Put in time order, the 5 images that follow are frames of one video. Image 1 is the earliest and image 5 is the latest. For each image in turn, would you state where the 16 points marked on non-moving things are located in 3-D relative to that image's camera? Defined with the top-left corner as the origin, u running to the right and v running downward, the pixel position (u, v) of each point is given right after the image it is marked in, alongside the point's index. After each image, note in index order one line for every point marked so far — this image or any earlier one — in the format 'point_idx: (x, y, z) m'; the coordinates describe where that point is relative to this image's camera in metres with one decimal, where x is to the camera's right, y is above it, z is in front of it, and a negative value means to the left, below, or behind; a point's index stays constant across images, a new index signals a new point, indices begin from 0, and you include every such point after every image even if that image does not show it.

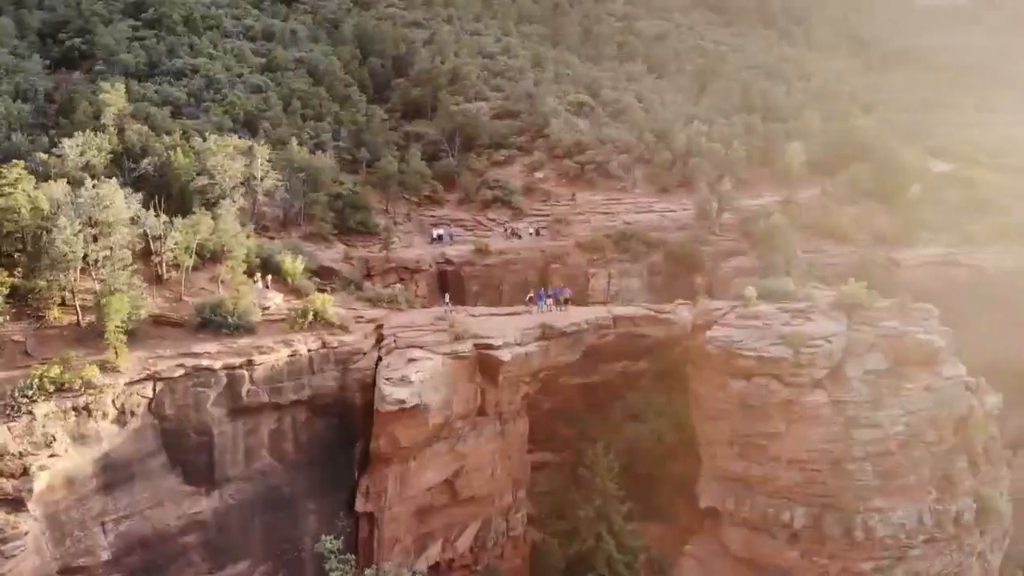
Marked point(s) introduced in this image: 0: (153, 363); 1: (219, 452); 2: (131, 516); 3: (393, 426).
0: (-5.4, -1.1, +12.6) m
1: (-4.5, -2.5, +12.8) m
2: (-5.3, -3.2, +11.8) m
3: (-2.0, -2.3, +14.0) m
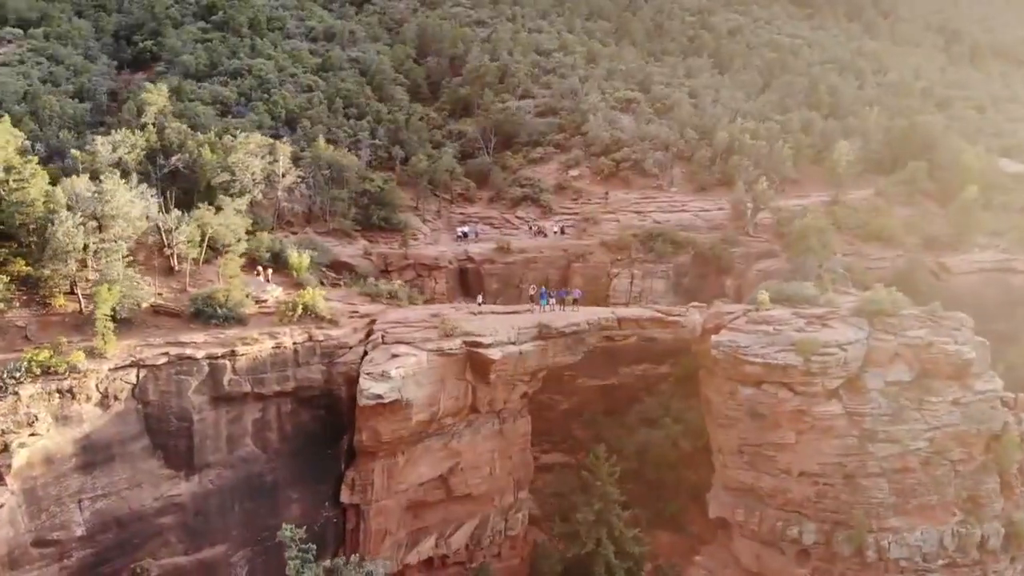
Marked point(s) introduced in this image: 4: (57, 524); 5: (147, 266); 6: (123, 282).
0: (-5.9, -1.0, +13.3) m
1: (-5.0, -2.4, +13.3) m
2: (-5.9, -3.0, +12.4) m
3: (-2.3, -2.2, +14.2) m
4: (-6.4, -3.3, +11.8) m
5: (-7.0, +0.4, +16.1) m
6: (-6.4, +0.1, +13.9) m
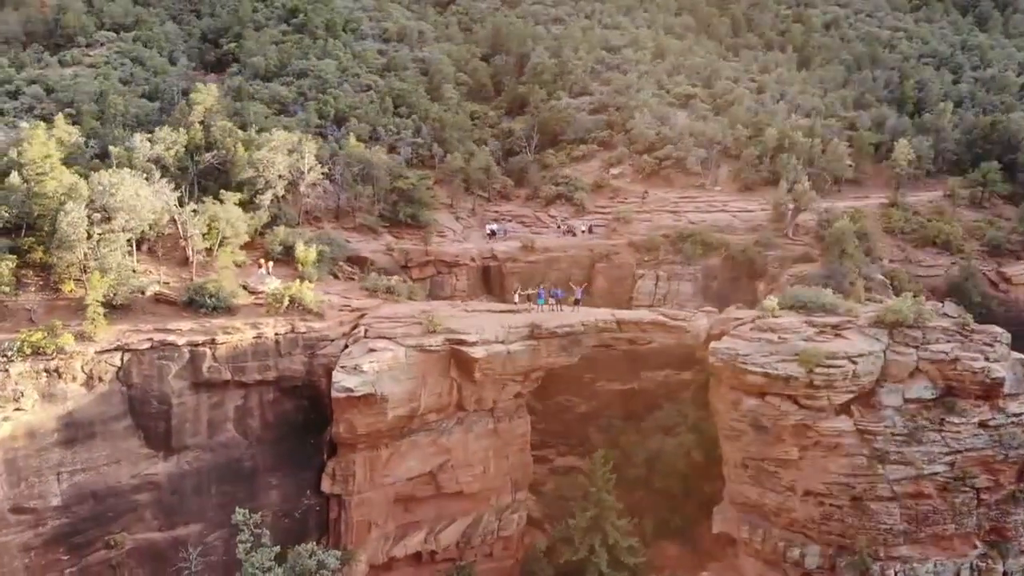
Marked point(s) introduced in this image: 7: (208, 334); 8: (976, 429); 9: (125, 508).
0: (-6.4, -0.8, +14.0) m
1: (-5.5, -2.2, +14.0) m
2: (-6.7, -2.8, +13.2) m
3: (-2.8, -2.1, +14.5) m
4: (-7.2, -3.1, +12.7) m
5: (-7.1, +0.6, +17.0) m
6: (-6.8, +0.3, +14.7) m
7: (-5.2, -0.8, +14.3) m
8: (+8.3, -2.5, +15.0) m
9: (-6.2, -3.5, +13.5) m
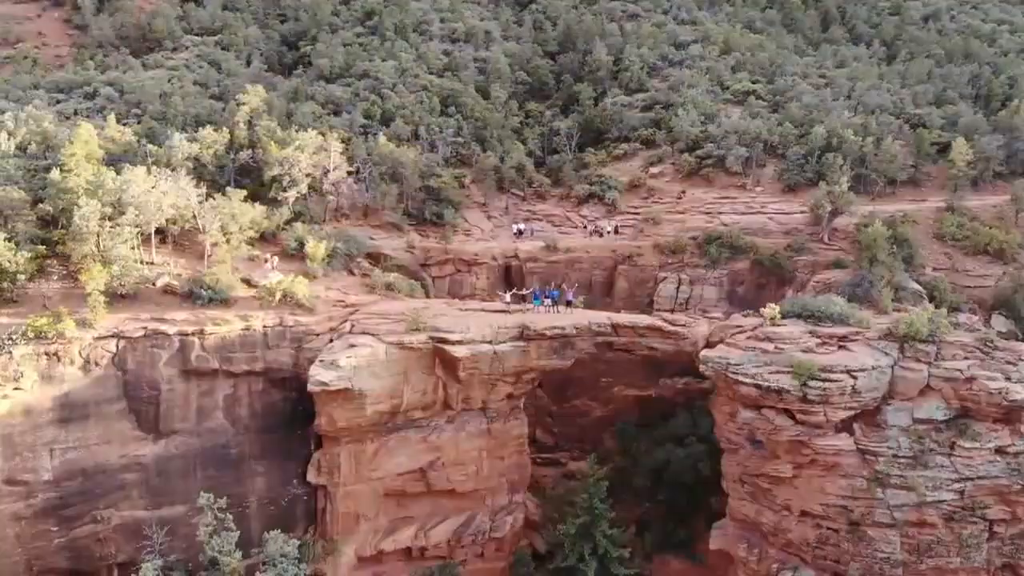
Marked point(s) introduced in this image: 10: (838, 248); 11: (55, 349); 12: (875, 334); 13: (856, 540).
0: (-6.8, -0.6, +14.9) m
1: (-6.0, -2.0, +14.7) m
2: (-7.2, -2.7, +14.1) m
3: (-3.2, -2.1, +14.8) m
4: (-7.9, -2.9, +13.7) m
5: (-7.0, +0.8, +17.9) m
6: (-7.1, +0.5, +15.6) m
7: (-5.5, -0.7, +15.0) m
8: (+7.8, -2.7, +13.7) m
9: (-6.8, -3.4, +14.3) m
10: (+7.4, +0.9, +19.1) m
11: (-7.7, -1.0, +14.1) m
12: (+6.4, -0.8, +14.9) m
13: (+5.8, -4.2, +14.2) m
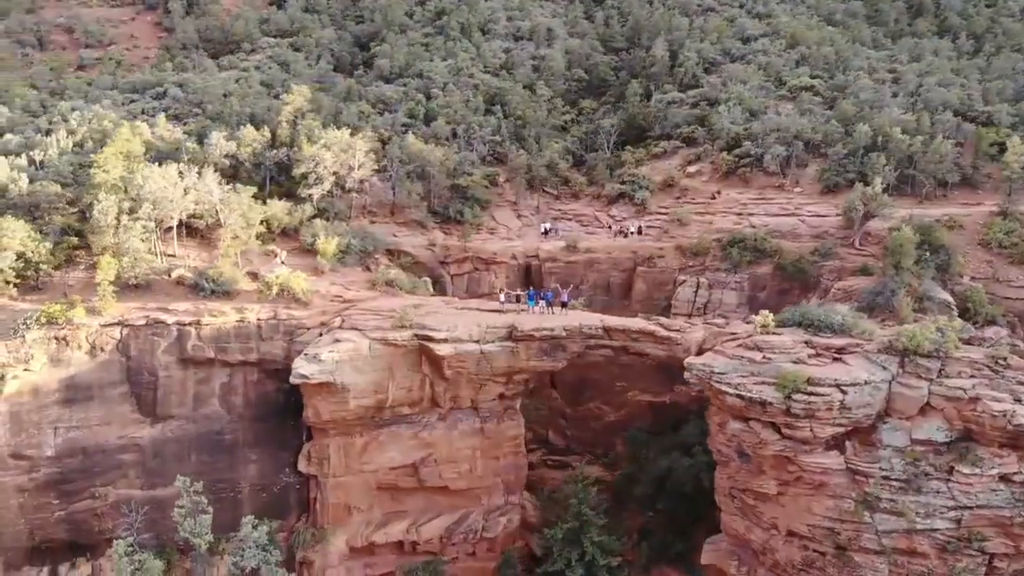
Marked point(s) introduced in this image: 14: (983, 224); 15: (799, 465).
0: (-7.1, -0.4, +15.7) m
1: (-6.4, -1.9, +15.4) m
2: (-7.7, -2.5, +15.0) m
3: (-3.6, -2.0, +15.1) m
4: (-8.3, -2.7, +14.7) m
5: (-6.8, +1.0, +18.8) m
6: (-7.3, +0.7, +16.5) m
7: (-5.8, -0.5, +15.6) m
8: (+7.2, -2.9, +12.6) m
9: (-7.2, -3.2, +15.2) m
10: (+7.6, +0.7, +17.9) m
11: (-8.1, -0.8, +15.1) m
12: (+6.0, -1.0, +13.9) m
13: (+5.2, -4.4, +13.3) m
14: (+10.3, +1.4, +18.3) m
15: (+4.6, -2.8, +13.5) m
